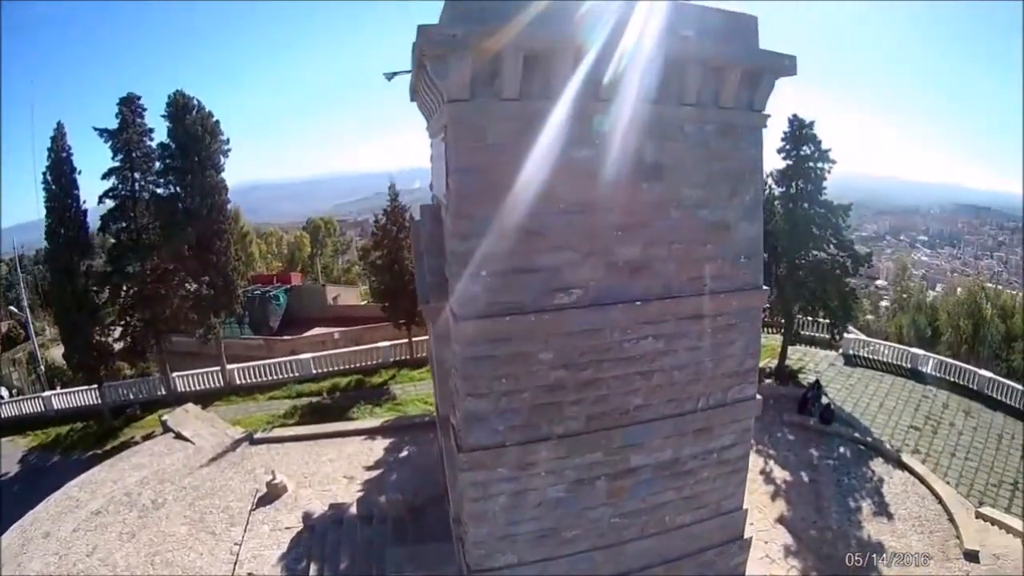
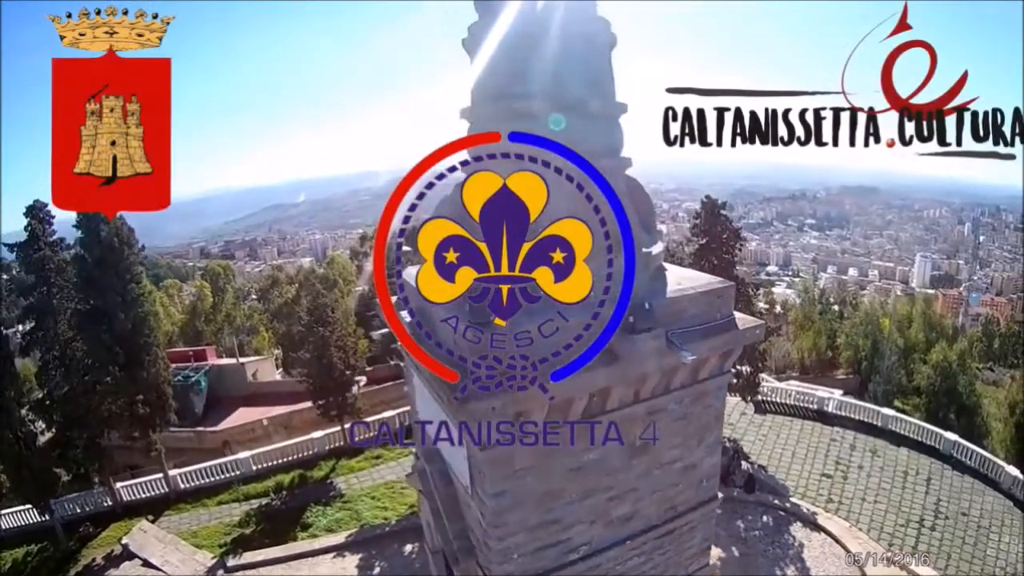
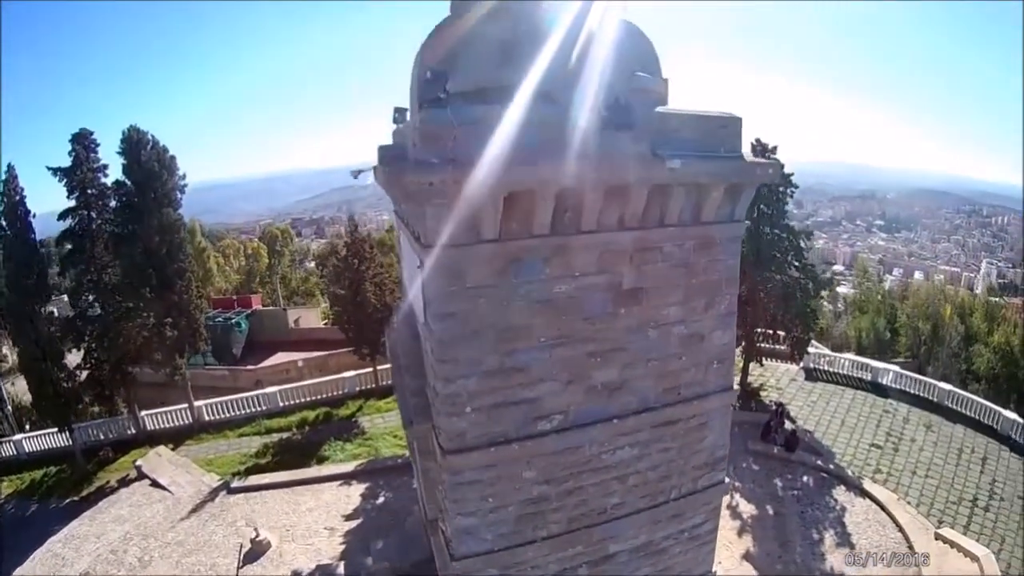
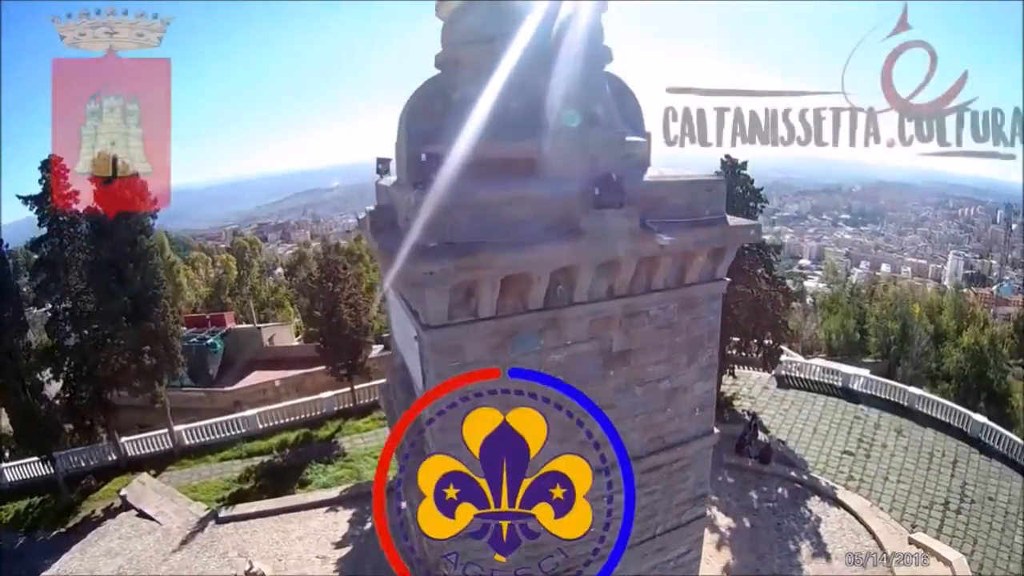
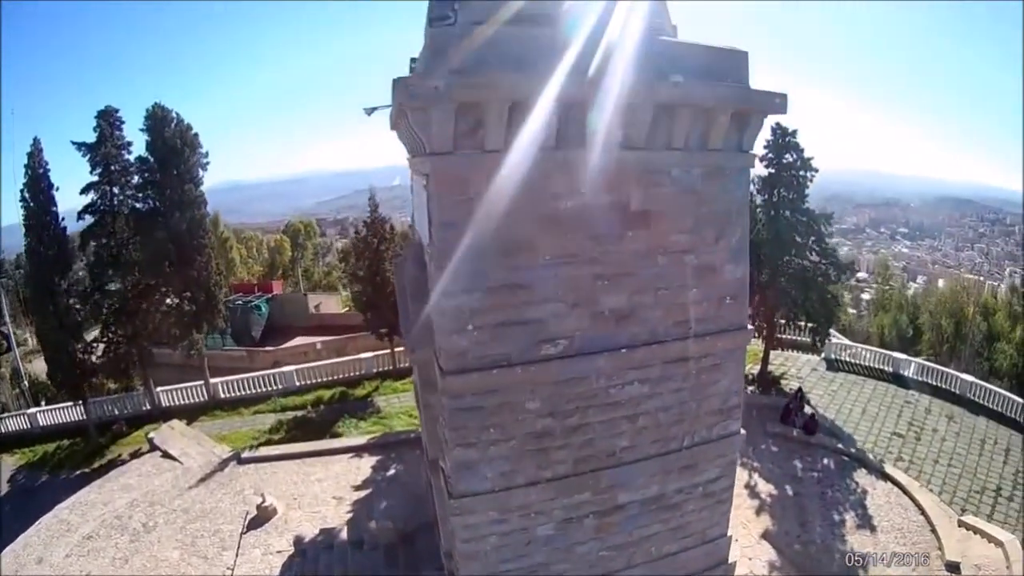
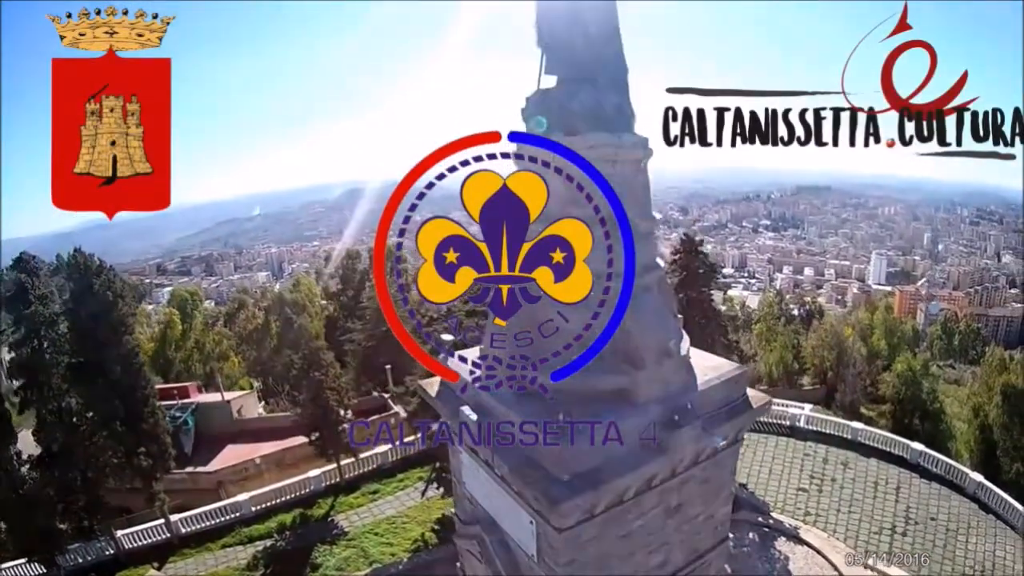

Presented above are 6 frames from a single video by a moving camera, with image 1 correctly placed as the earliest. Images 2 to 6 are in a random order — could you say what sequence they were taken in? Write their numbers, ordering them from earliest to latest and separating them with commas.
5, 3, 4, 2, 6
